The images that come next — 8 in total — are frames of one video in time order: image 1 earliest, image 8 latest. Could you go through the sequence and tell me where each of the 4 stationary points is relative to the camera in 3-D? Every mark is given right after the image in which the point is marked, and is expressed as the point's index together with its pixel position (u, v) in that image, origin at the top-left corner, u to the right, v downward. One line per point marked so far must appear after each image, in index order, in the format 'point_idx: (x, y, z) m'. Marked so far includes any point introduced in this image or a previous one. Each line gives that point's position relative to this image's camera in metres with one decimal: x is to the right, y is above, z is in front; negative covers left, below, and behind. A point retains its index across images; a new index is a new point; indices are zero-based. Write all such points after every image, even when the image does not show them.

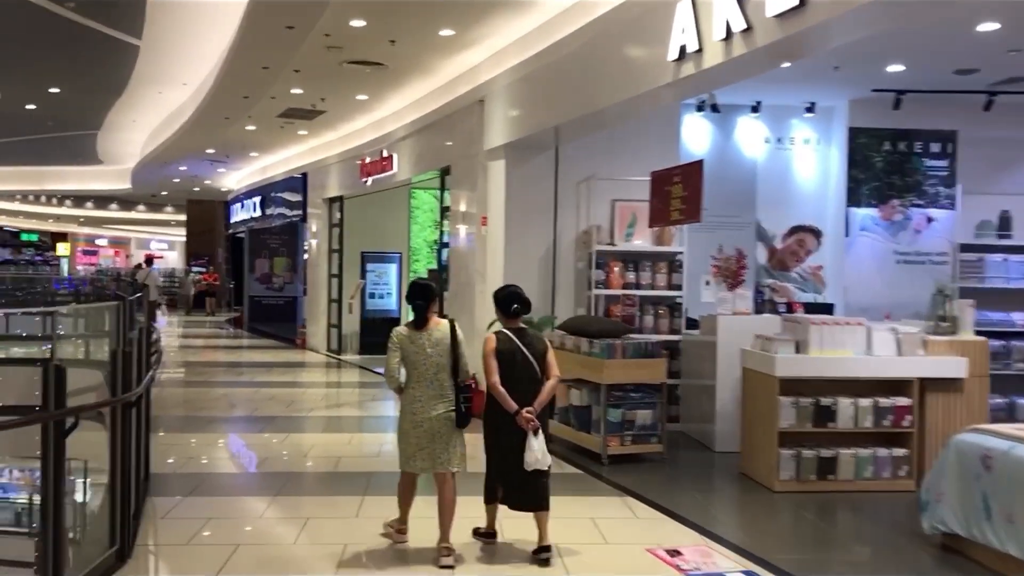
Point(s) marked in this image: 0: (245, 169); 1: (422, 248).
0: (-4.9, +2.2, +17.8) m
1: (-1.3, +0.6, +13.5) m
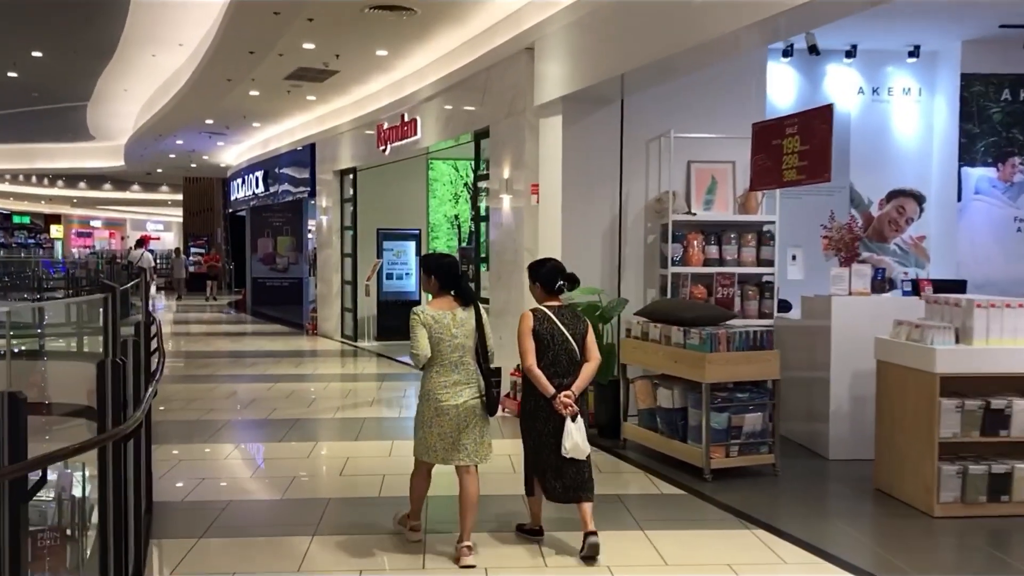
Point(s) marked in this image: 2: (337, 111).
0: (-4.6, +2.5, +16.7) m
1: (-0.9, +0.8, +12.4) m
2: (-2.2, +2.2, +12.0) m
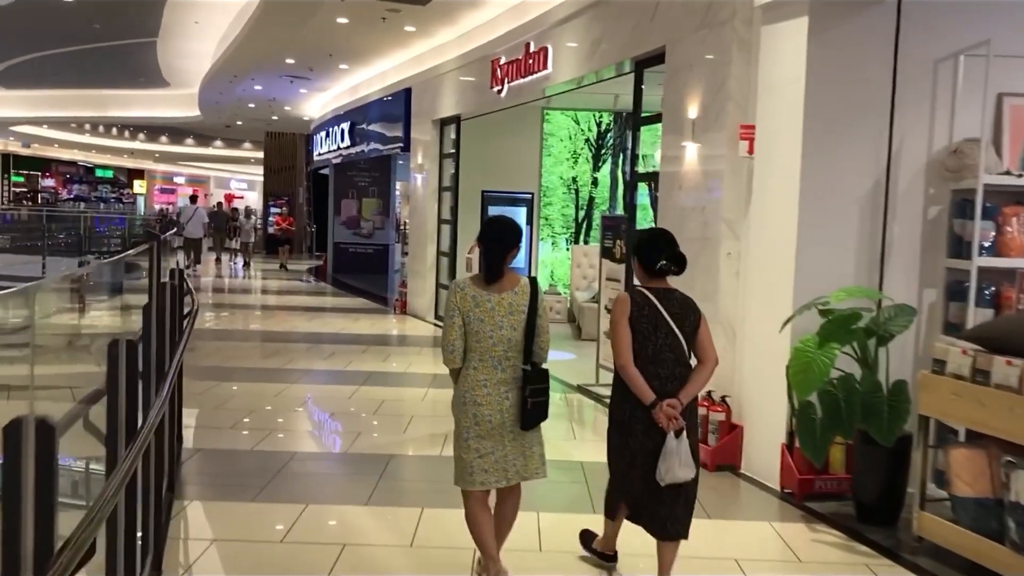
0: (-2.8, +3.0, +14.8) m
1: (+0.5, +1.1, +10.3) m
2: (-0.8, +2.5, +10.0) m
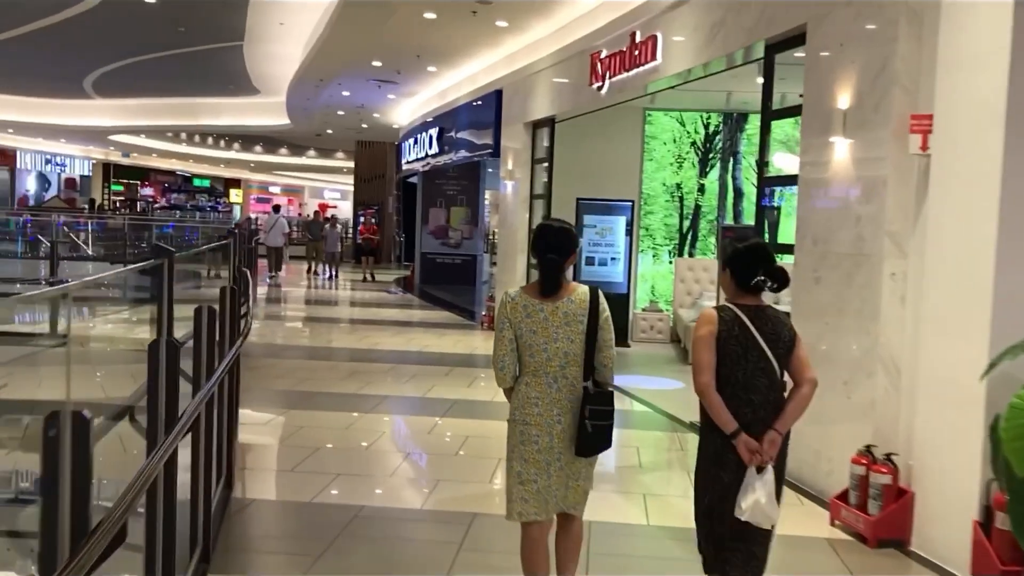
0: (-1.4, +2.9, +14.3) m
1: (+1.5, +0.9, +9.4) m
2: (+0.2, +2.3, +9.3) m
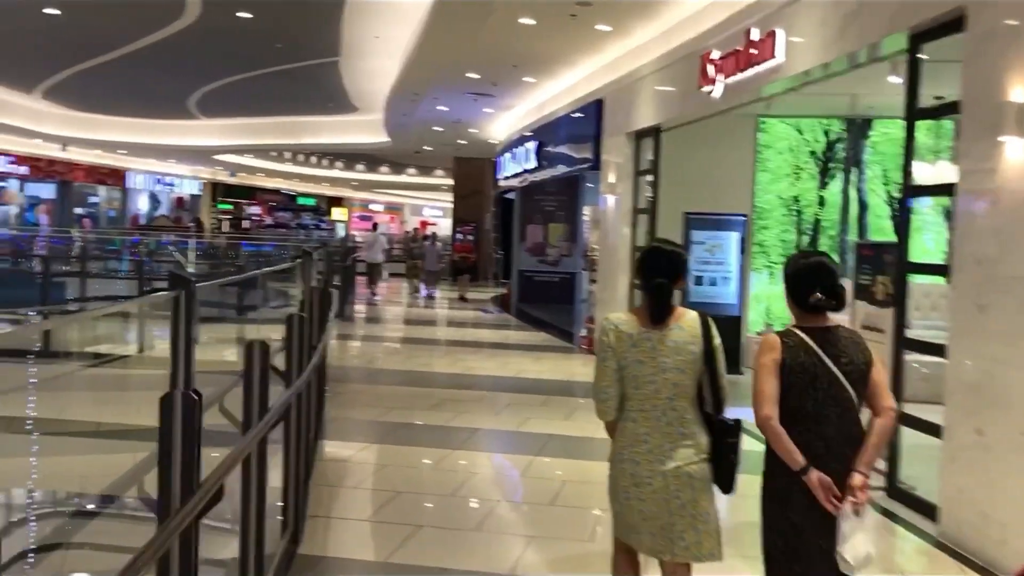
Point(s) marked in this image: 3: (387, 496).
0: (+0.1, +2.6, +13.8) m
1: (+2.4, +0.7, +8.7) m
2: (+1.1, +2.2, +8.7) m
3: (-0.6, -0.9, +4.3) m
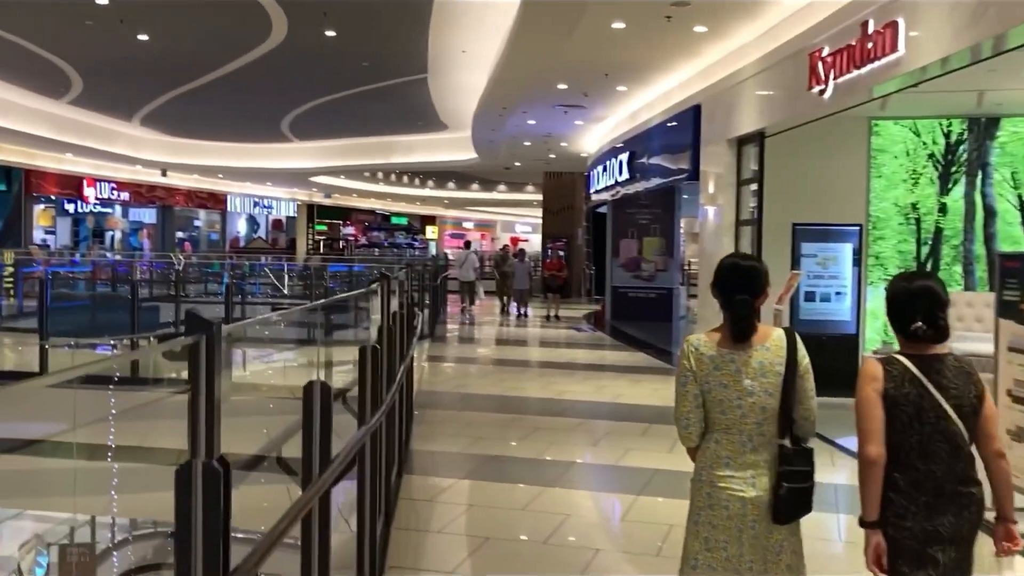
0: (+1.4, +2.3, +13.4) m
1: (+3.2, +0.6, +8.1) m
2: (+1.9, +2.0, +8.2) m
3: (-0.1, -1.0, +3.9) m
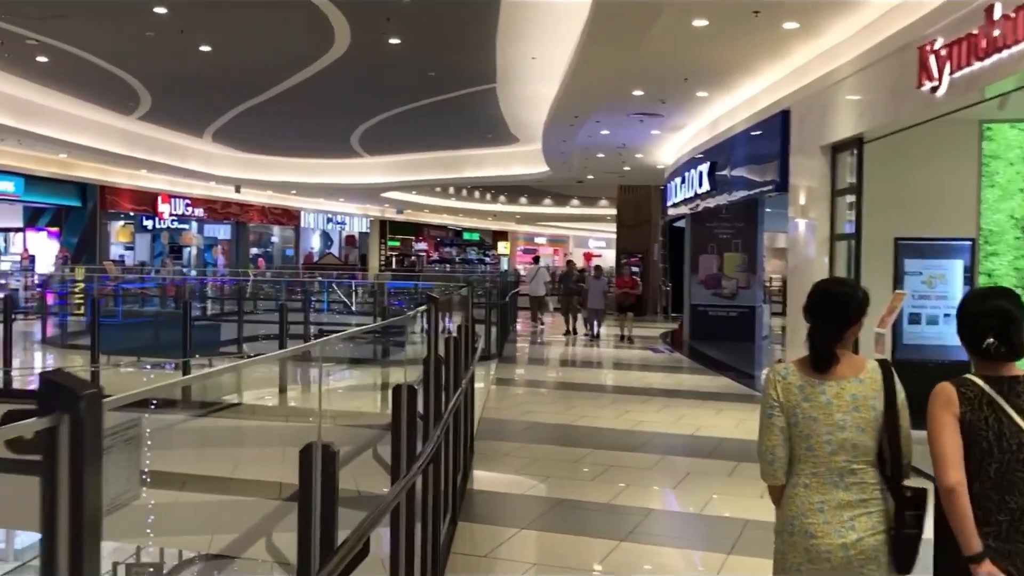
0: (+2.3, +2.1, +12.8) m
1: (+3.8, +0.4, +7.3) m
2: (+2.5, +1.8, +7.5) m
3: (+0.1, -1.1, +3.4) m
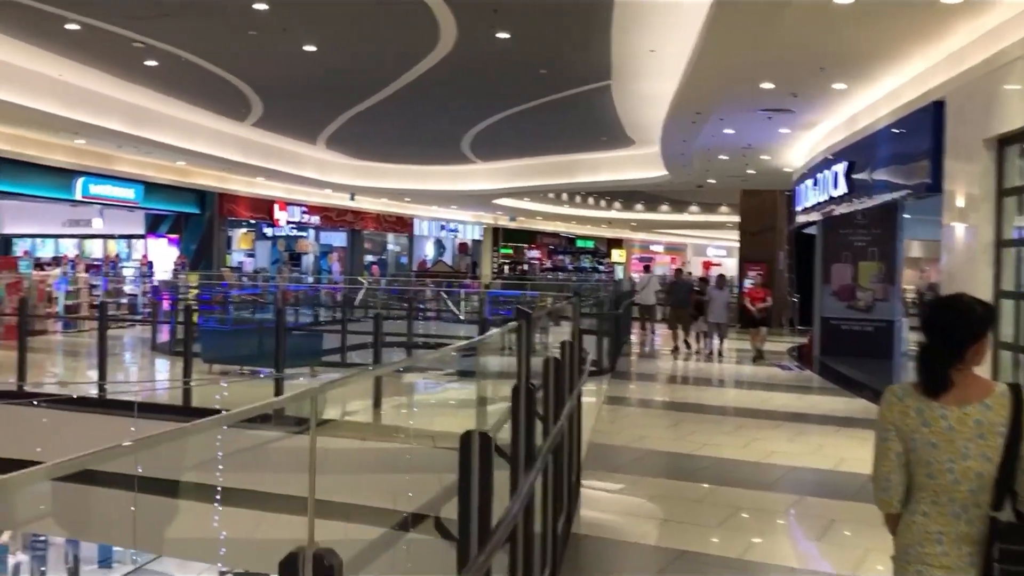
0: (+3.8, +2.0, +11.8) m
1: (+4.5, +0.3, +6.1) m
2: (+3.3, +1.8, +6.6) m
3: (+0.4, -1.2, +2.7) m
